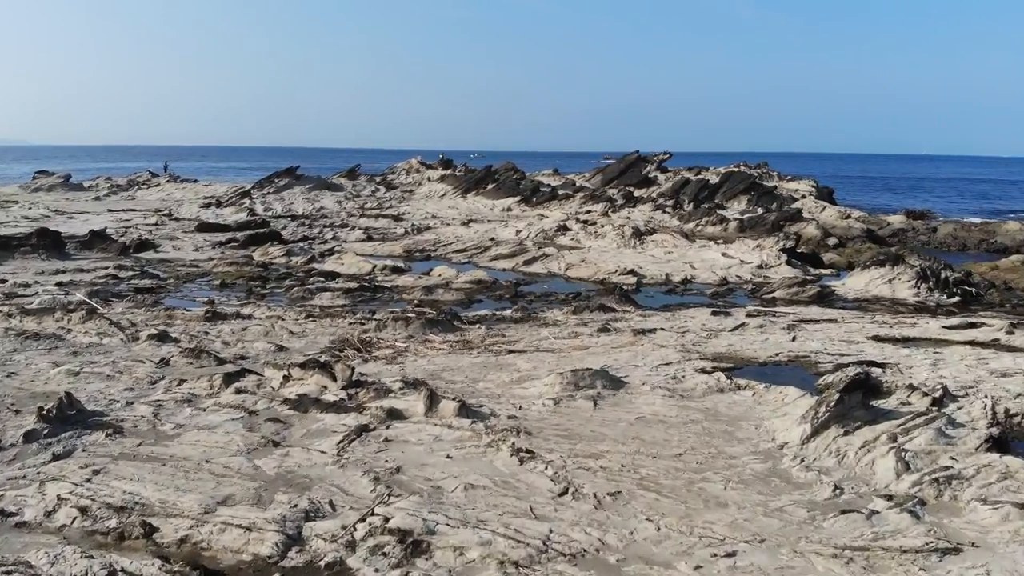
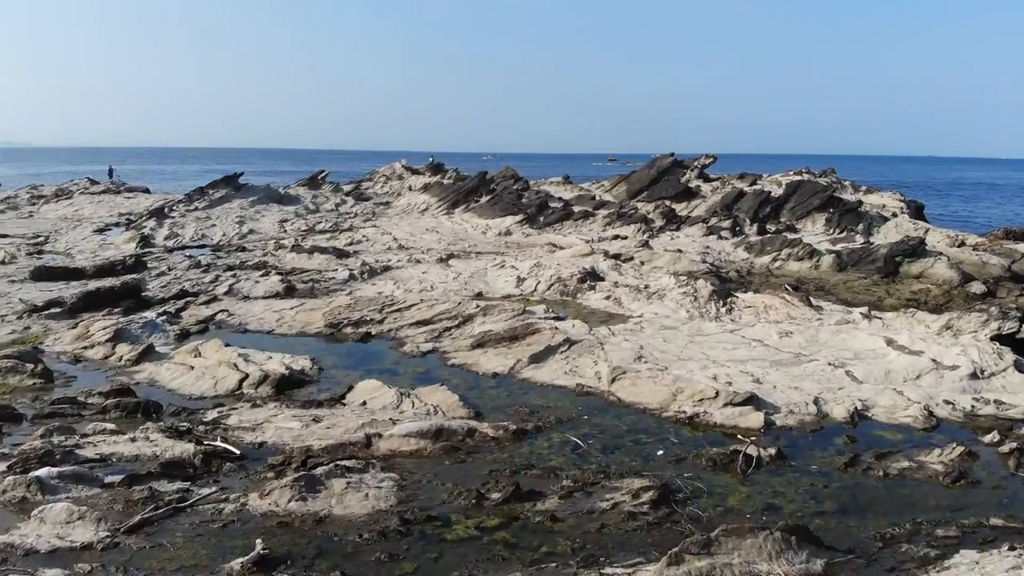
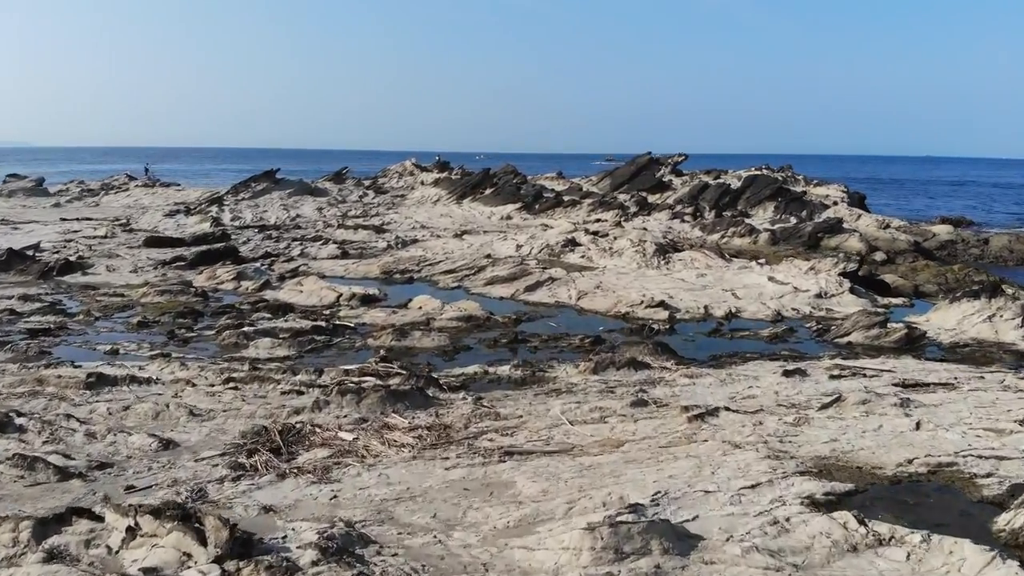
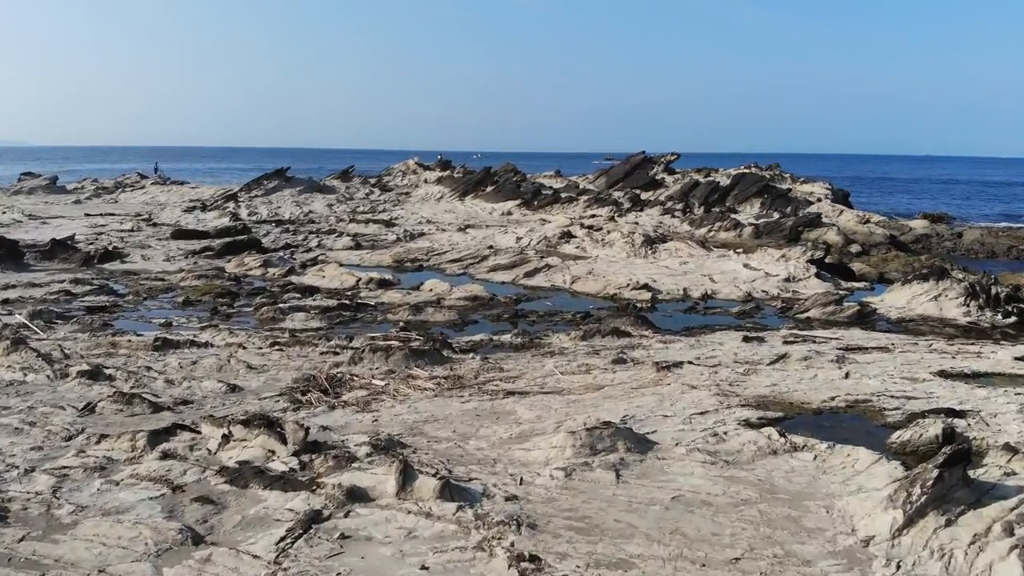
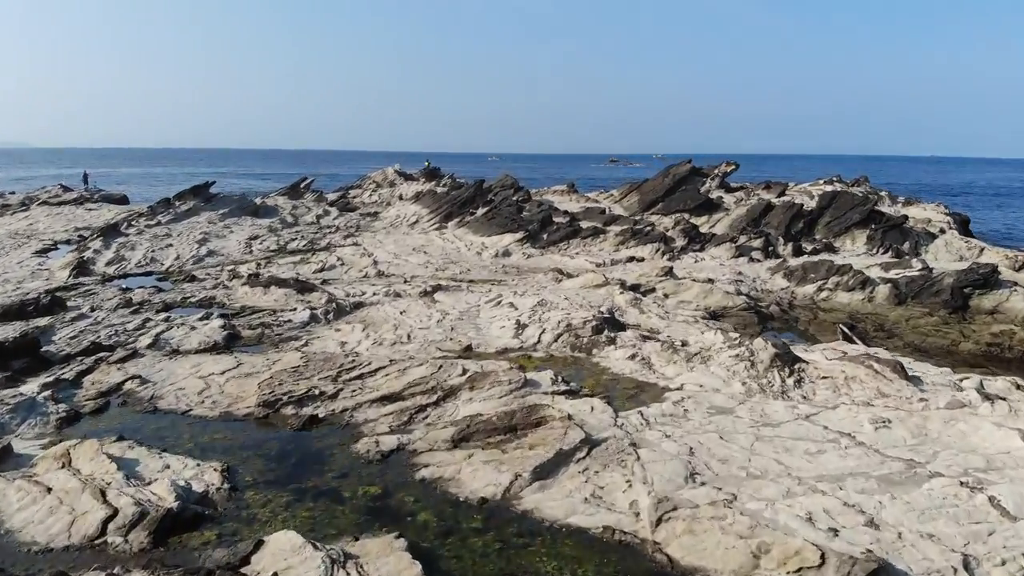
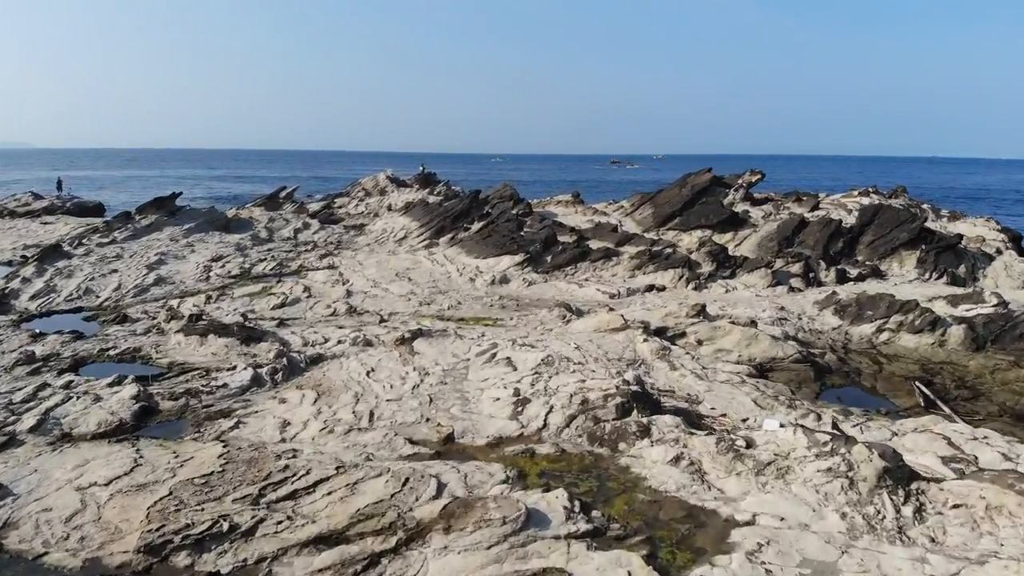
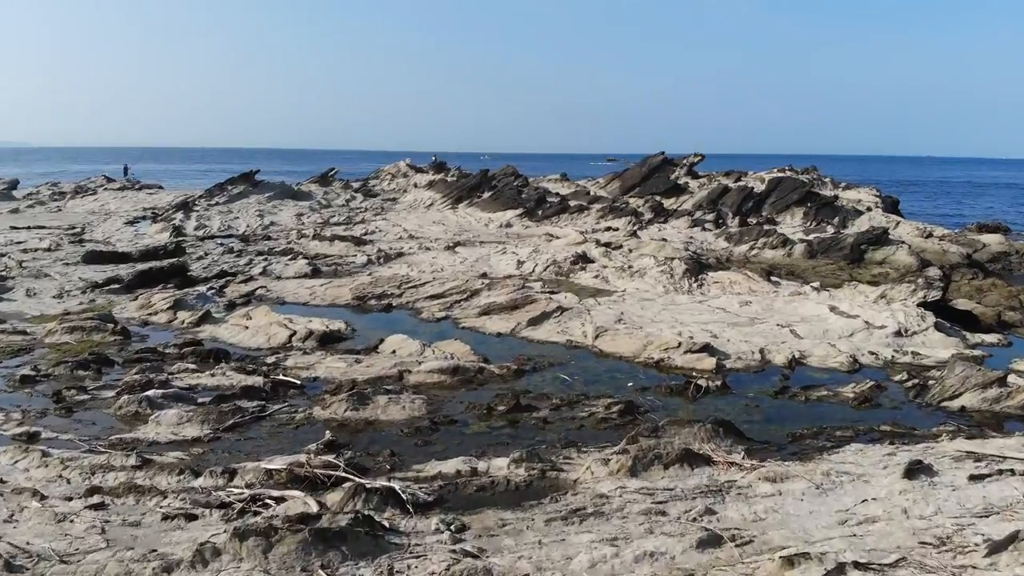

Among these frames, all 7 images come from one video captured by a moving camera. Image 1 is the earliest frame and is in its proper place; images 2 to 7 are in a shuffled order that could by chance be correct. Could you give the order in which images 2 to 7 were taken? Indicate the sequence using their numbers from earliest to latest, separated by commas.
4, 3, 7, 2, 5, 6
